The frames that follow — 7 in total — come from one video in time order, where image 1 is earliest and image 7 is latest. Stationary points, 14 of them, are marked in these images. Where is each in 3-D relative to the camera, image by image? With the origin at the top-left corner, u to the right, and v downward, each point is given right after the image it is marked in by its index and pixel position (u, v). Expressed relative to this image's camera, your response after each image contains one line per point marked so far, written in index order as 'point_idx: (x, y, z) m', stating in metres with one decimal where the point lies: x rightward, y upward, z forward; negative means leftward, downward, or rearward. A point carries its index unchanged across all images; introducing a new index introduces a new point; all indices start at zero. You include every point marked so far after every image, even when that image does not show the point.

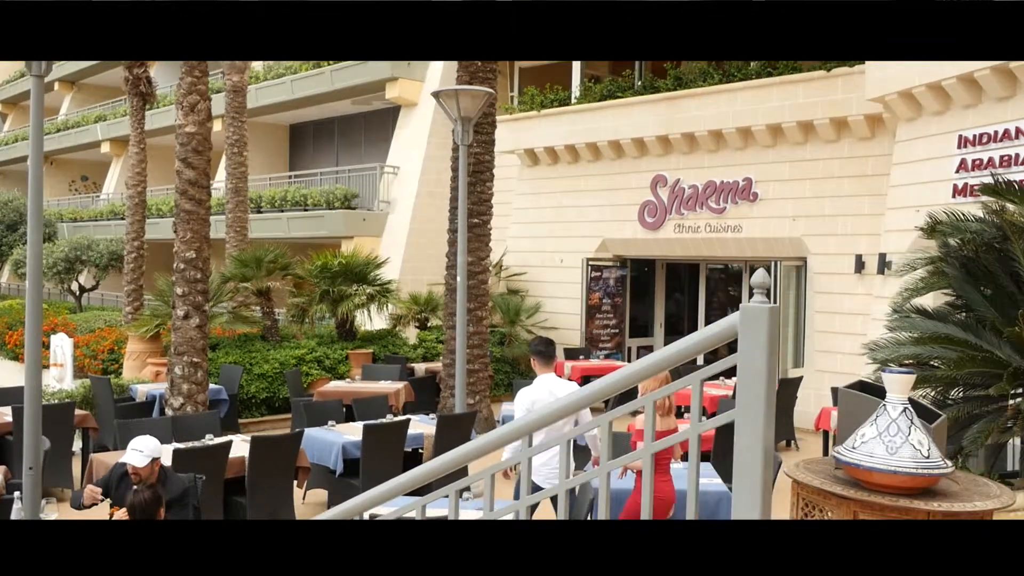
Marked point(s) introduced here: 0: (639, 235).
0: (+2.2, +0.9, +16.1) m
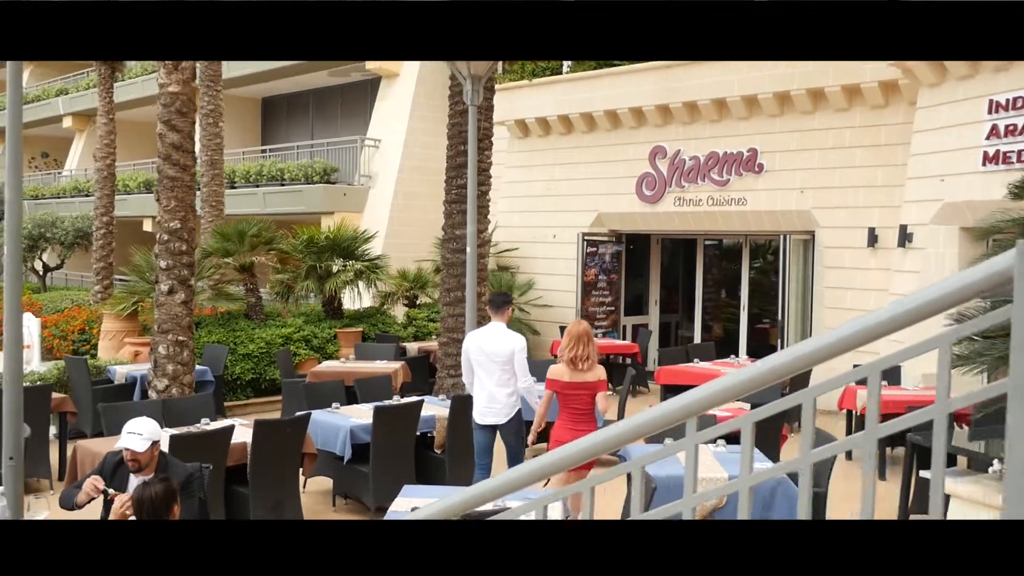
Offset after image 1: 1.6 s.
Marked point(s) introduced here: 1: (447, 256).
0: (+2.1, +1.3, +15.5) m
1: (-0.9, +0.4, +12.3) m
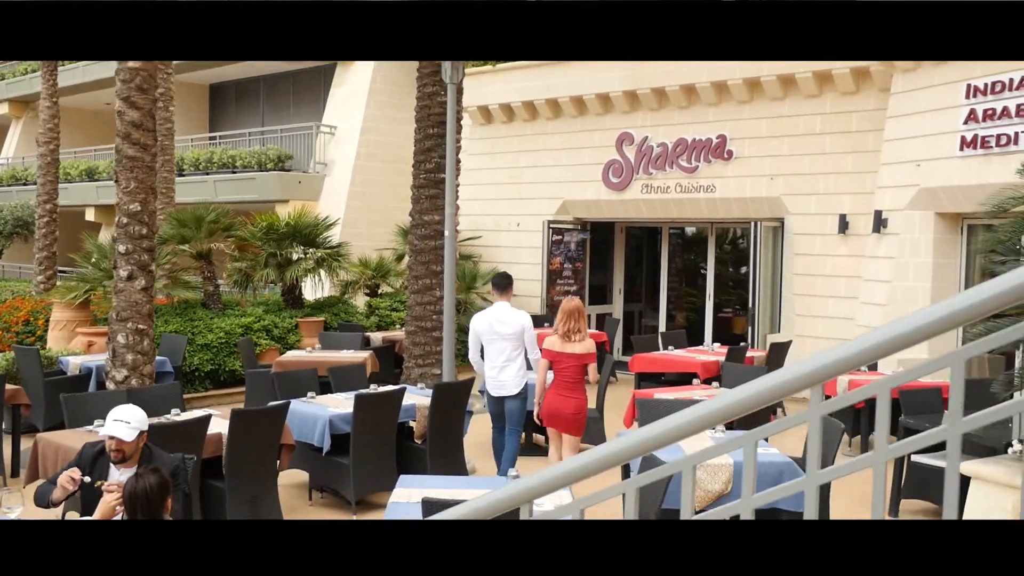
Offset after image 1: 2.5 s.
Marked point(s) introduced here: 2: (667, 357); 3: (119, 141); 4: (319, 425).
0: (+1.5, +1.5, +15.3) m
1: (-1.3, +0.6, +12.0) m
2: (+1.8, -0.8, +10.9) m
3: (-3.8, +1.4, +9.0) m
4: (-1.5, -1.1, +7.1) m
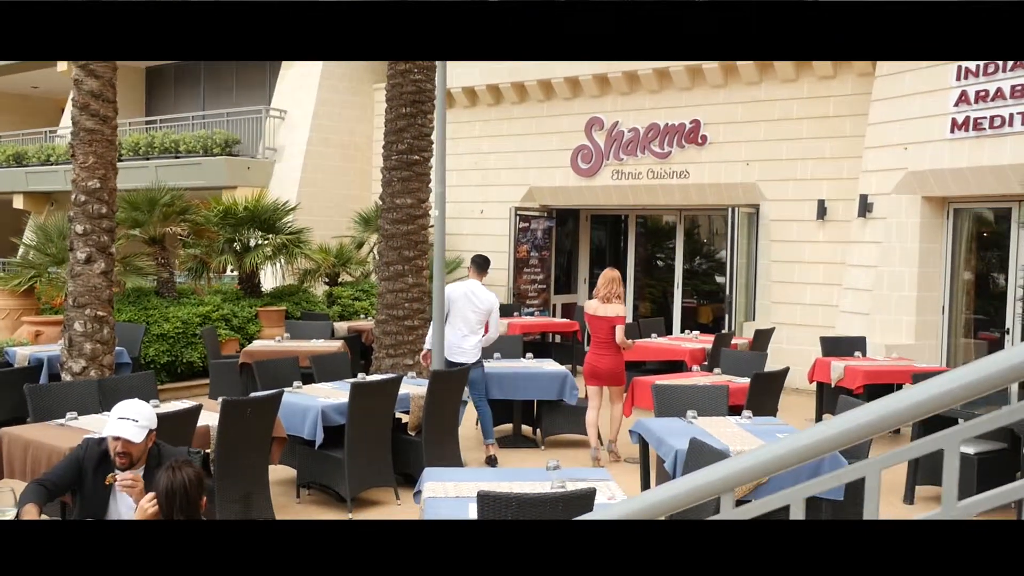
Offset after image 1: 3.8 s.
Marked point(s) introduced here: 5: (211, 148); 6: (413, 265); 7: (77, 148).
0: (+0.9, +1.7, +15.0) m
1: (-1.6, +0.8, +11.4) m
2: (+1.6, -0.7, +10.6) m
3: (-3.9, +1.6, +8.3) m
4: (-1.4, -0.9, +6.5) m
5: (-6.3, +3.0, +19.5) m
6: (-1.2, +0.3, +11.4) m
7: (-3.9, +1.2, +8.2) m
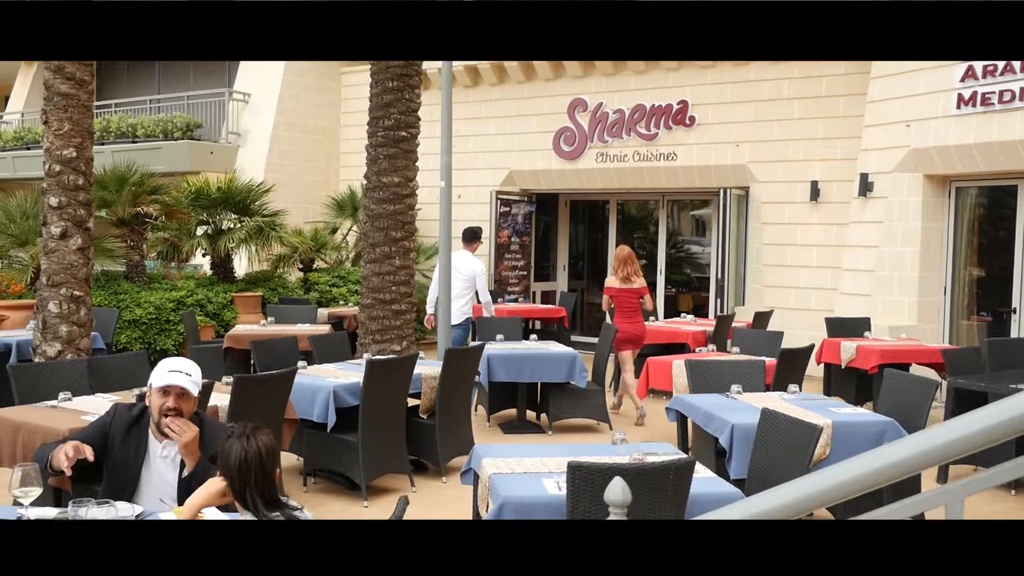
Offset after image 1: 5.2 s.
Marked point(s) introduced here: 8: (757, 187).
0: (+0.6, +1.9, +14.6) m
1: (-1.7, +1.0, +10.9) m
2: (+1.5, -0.4, +10.2) m
3: (-3.8, +1.8, +7.6) m
4: (-1.3, -0.7, +6.1) m
5: (-6.9, +3.2, +18.7) m
6: (-1.3, +0.5, +10.9) m
7: (-3.8, +1.4, +7.6) m
8: (+3.3, +1.4, +12.6) m
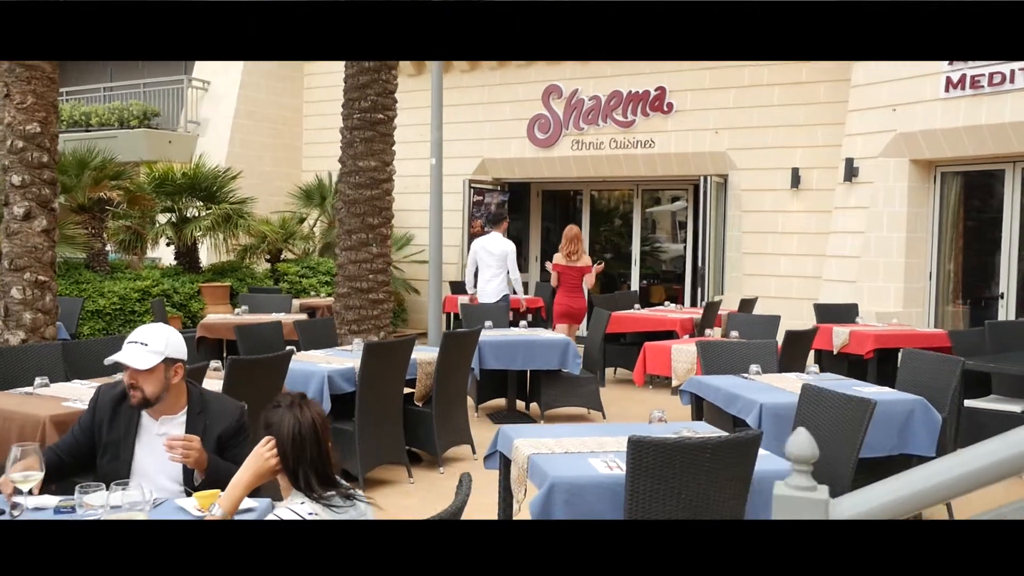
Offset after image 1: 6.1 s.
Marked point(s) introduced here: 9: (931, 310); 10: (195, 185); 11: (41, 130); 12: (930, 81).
0: (+0.2, +2.1, +14.3) m
1: (-1.9, +1.1, +10.5) m
2: (+1.3, -0.3, +10.0) m
3: (-3.9, +1.9, +7.1) m
4: (-1.2, -0.6, +5.7) m
5: (-7.5, +3.3, +18.1) m
6: (-1.5, +0.6, +10.5) m
7: (-3.9, +1.6, +7.1) m
8: (+3.0, +1.5, +12.4) m
9: (+4.7, -0.3, +10.3) m
10: (-4.0, +1.3, +11.8) m
11: (-3.7, +1.2, +7.2) m
12: (+4.4, +2.2, +9.6) m
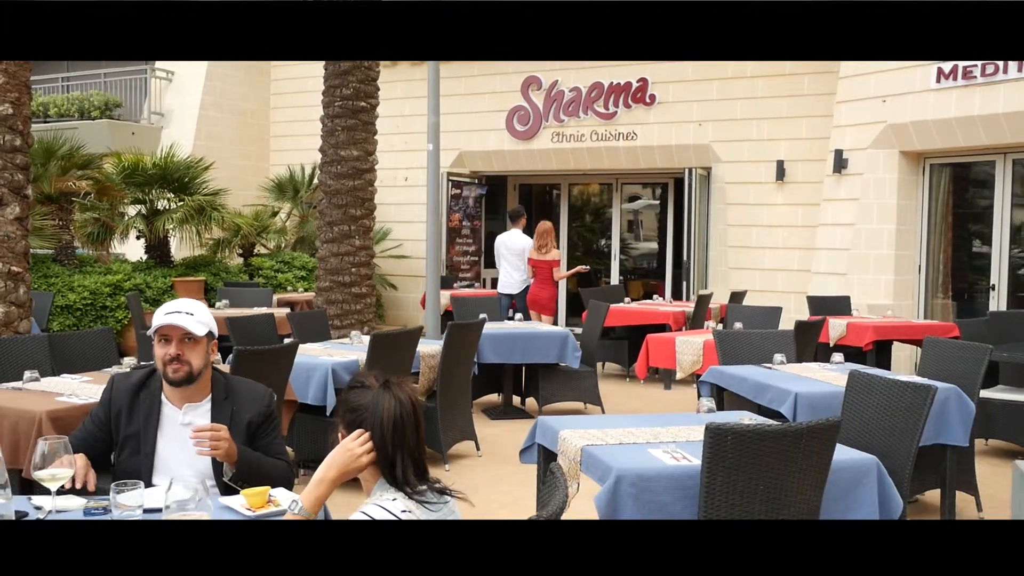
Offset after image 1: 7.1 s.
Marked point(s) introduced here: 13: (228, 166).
0: (-0.1, +2.2, +14.1) m
1: (-2.0, +1.2, +10.2) m
2: (+1.2, -0.2, +9.8) m
3: (-3.9, +1.9, +6.7) m
4: (-1.1, -0.5, +5.4) m
5: (-8.0, +3.4, +17.5) m
6: (-1.7, +0.7, +10.2) m
7: (-3.8, +1.6, +6.7) m
8: (+2.8, +1.6, +12.3) m
9: (+4.5, -0.2, +10.3) m
10: (-4.2, +1.4, +11.3) m
11: (-3.7, +1.3, +6.8) m
12: (+4.2, +2.2, +9.6) m
13: (-5.6, +2.4, +18.2) m
